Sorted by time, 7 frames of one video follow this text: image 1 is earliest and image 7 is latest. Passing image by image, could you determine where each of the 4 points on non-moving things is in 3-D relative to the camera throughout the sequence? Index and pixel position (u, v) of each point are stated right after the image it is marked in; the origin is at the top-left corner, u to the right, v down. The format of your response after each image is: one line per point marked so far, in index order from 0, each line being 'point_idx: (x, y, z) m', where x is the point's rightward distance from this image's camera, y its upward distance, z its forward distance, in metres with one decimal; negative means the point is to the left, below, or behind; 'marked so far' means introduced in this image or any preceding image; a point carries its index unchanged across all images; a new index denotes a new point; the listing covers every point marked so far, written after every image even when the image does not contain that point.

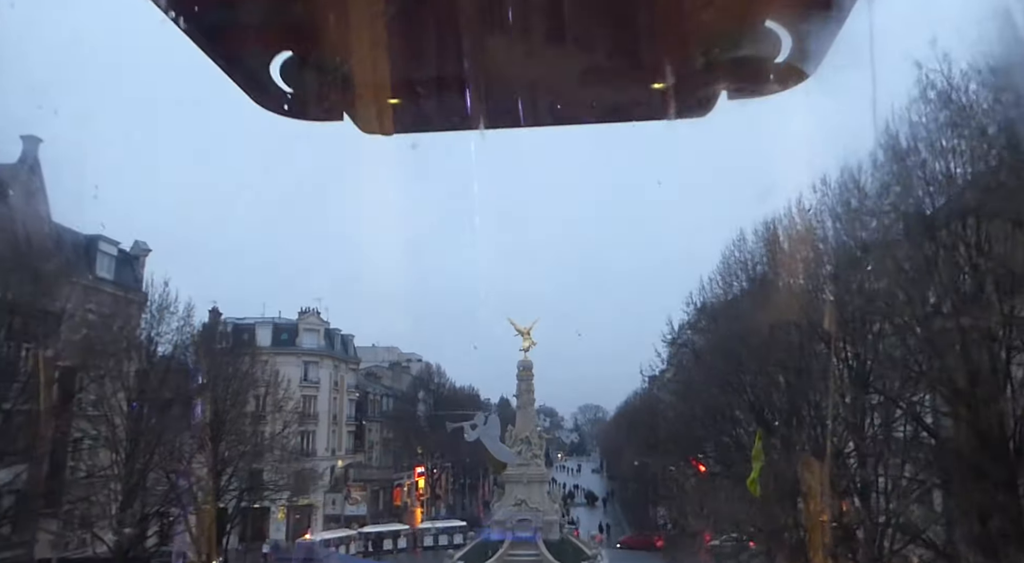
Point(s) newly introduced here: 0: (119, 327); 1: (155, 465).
0: (-8.7, -1.0, +16.7) m
1: (-7.9, -4.0, +16.9) m
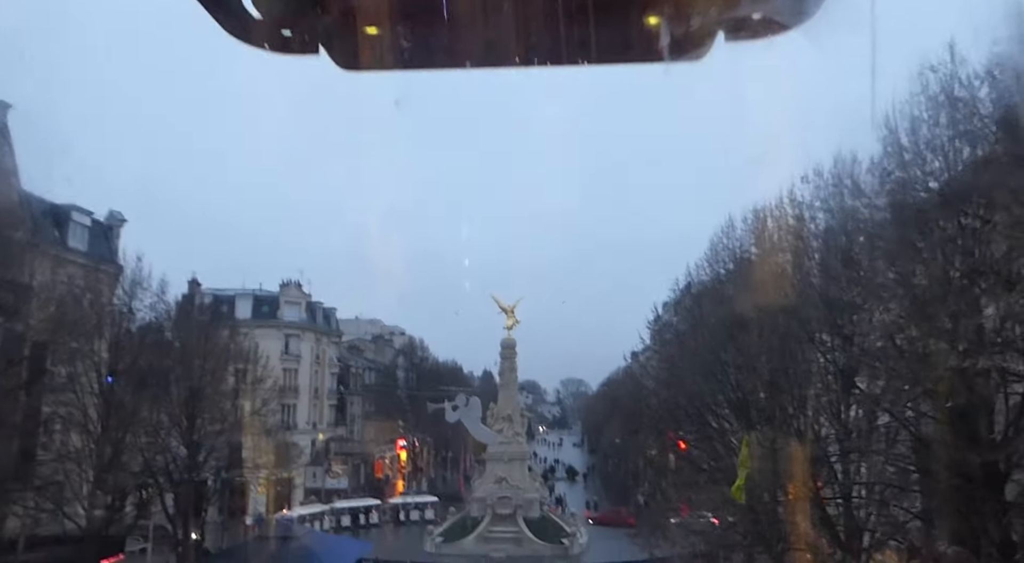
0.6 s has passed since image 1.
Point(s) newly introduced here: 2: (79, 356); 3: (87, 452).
0: (-9.1, -0.5, +16.3) m
1: (-8.4, -3.4, +16.6) m
2: (-9.1, -1.5, +16.0) m
3: (-8.5, -3.4, +15.3) m
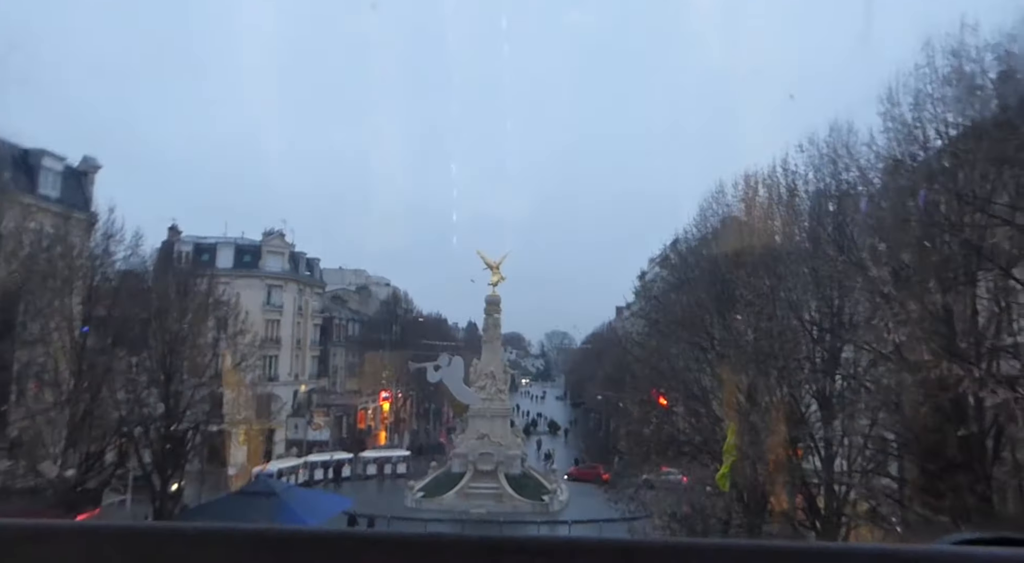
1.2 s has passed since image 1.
0: (-9.4, +0.6, +15.8) m
1: (-8.7, -2.3, +16.3) m
2: (-9.4, -0.5, +15.5) m
3: (-8.9, -2.4, +15.0) m
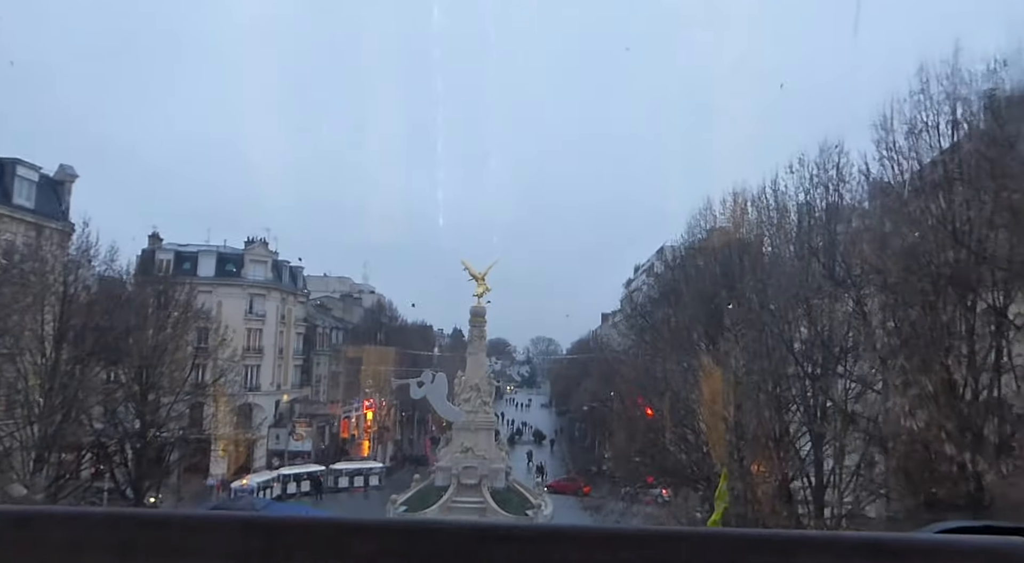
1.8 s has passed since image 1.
0: (-9.7, +0.3, +15.4) m
1: (-9.1, -2.6, +15.9) m
2: (-9.7, -0.8, +15.1) m
3: (-9.2, -2.7, +14.6) m
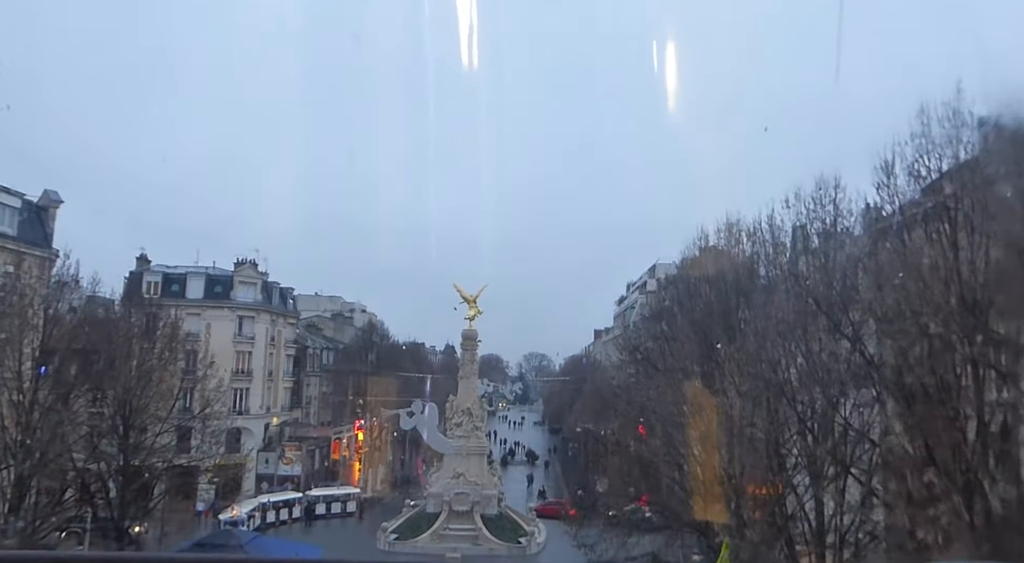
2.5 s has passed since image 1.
0: (-9.8, -0.3, +15.1) m
1: (-9.2, -3.2, +15.5) m
2: (-9.8, -1.4, +14.8) m
3: (-9.4, -3.3, +14.2) m
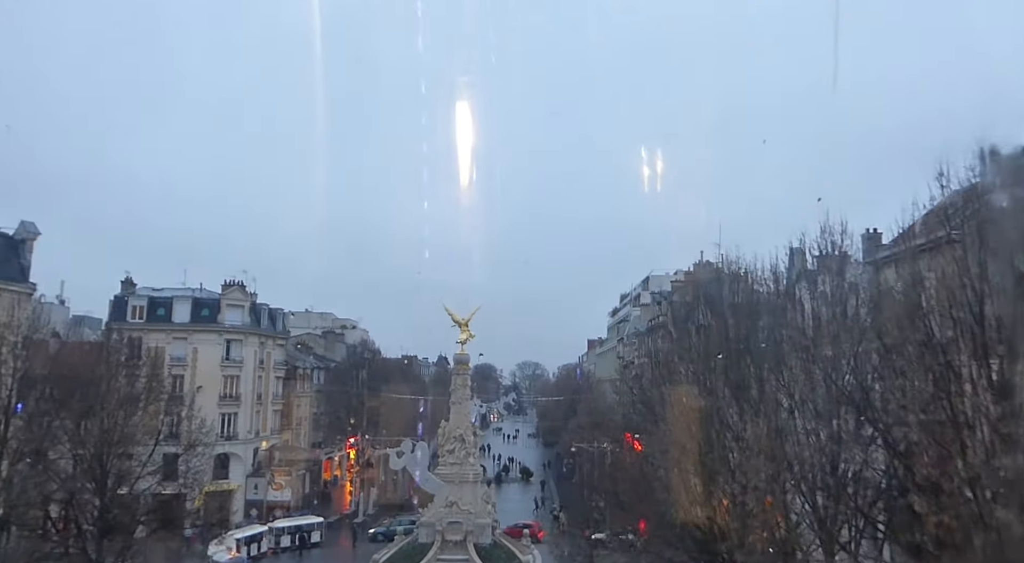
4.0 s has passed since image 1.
0: (-10.0, -1.0, +14.5) m
1: (-9.4, -4.0, +15.0) m
2: (-10.0, -2.1, +14.2) m
3: (-9.5, -4.0, +13.7) m
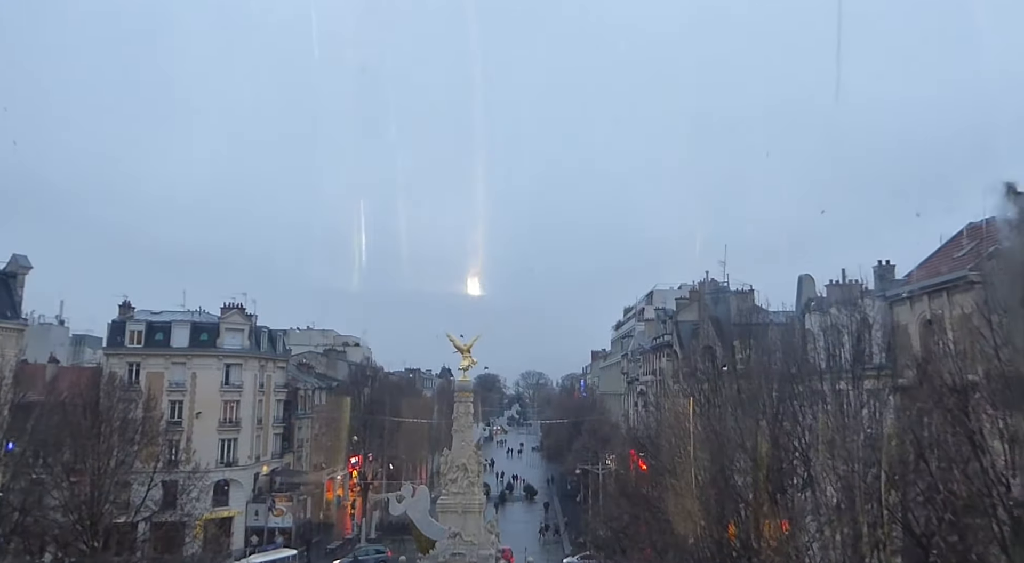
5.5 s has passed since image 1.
0: (-9.9, -1.8, +14.1) m
1: (-9.3, -4.8, +14.5) m
2: (-9.9, -2.9, +13.8) m
3: (-9.4, -4.8, +13.2) m
